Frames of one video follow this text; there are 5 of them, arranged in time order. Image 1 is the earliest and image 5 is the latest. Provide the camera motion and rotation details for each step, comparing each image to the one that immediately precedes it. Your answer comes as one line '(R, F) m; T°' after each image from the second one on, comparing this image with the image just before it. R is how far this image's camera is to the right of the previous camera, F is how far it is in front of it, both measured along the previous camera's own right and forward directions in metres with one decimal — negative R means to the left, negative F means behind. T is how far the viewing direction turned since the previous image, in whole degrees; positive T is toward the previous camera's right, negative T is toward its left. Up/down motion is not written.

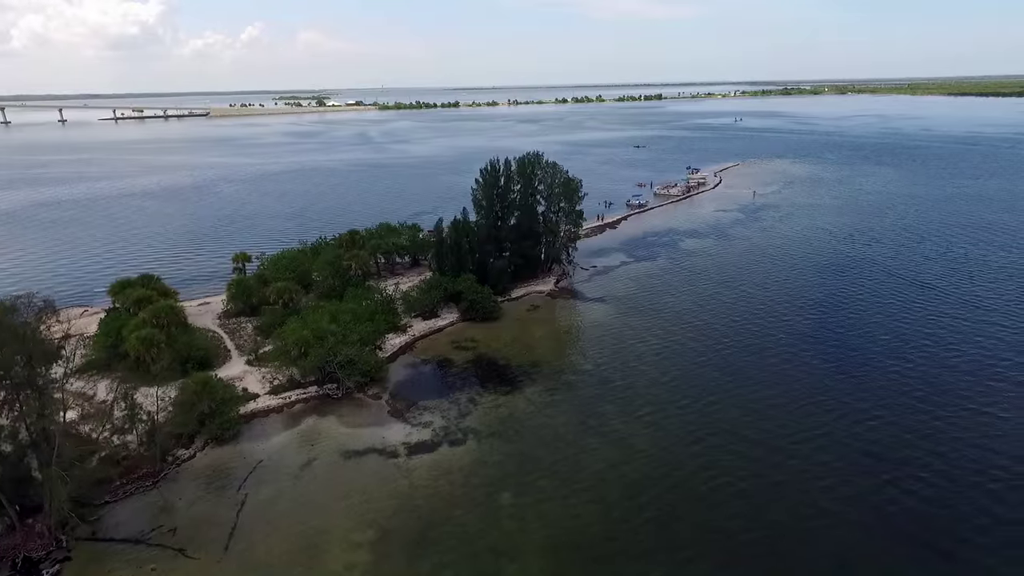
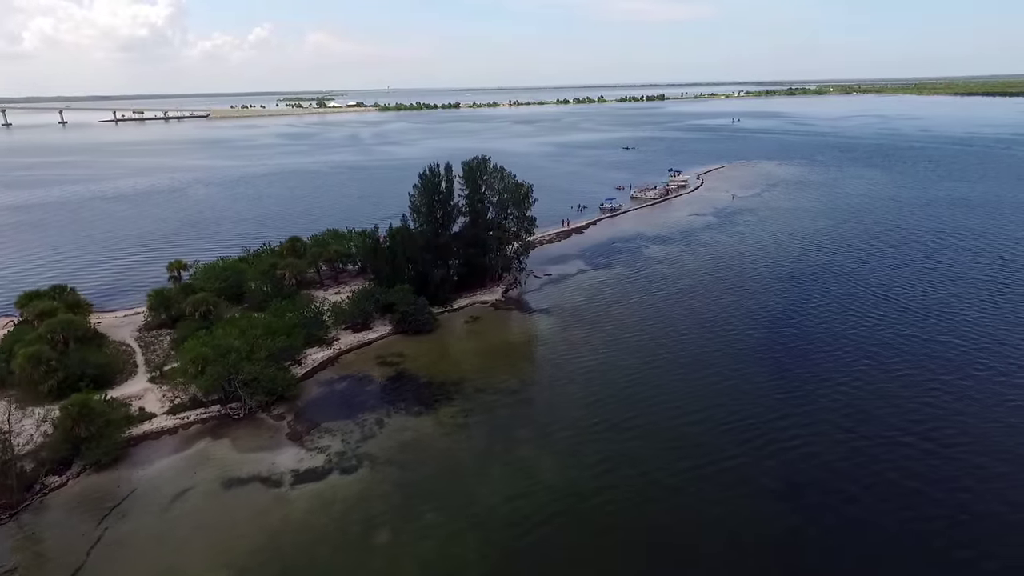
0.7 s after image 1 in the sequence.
(+4.5, +1.8) m; -1°
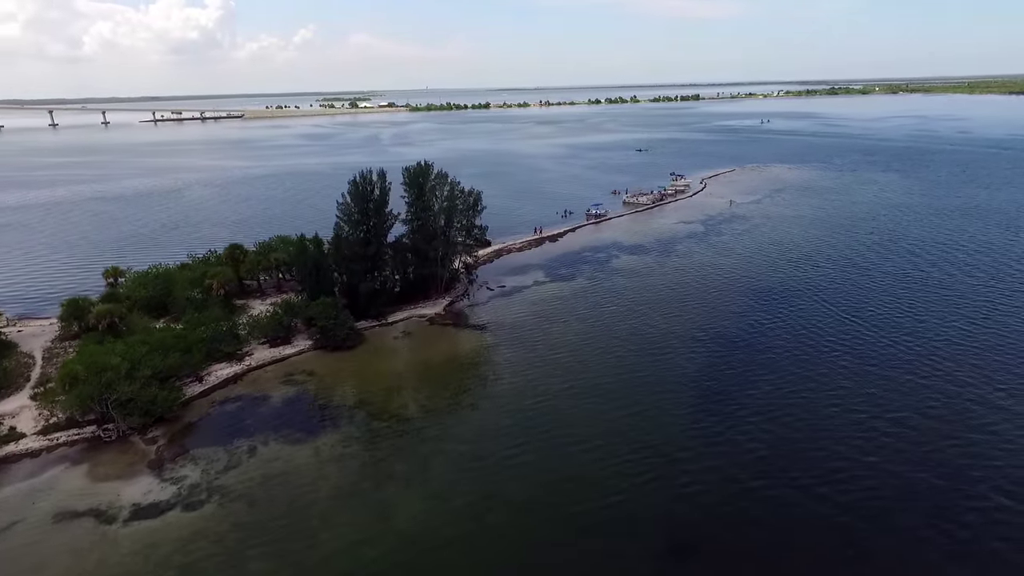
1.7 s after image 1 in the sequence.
(+6.6, +2.6) m; -3°
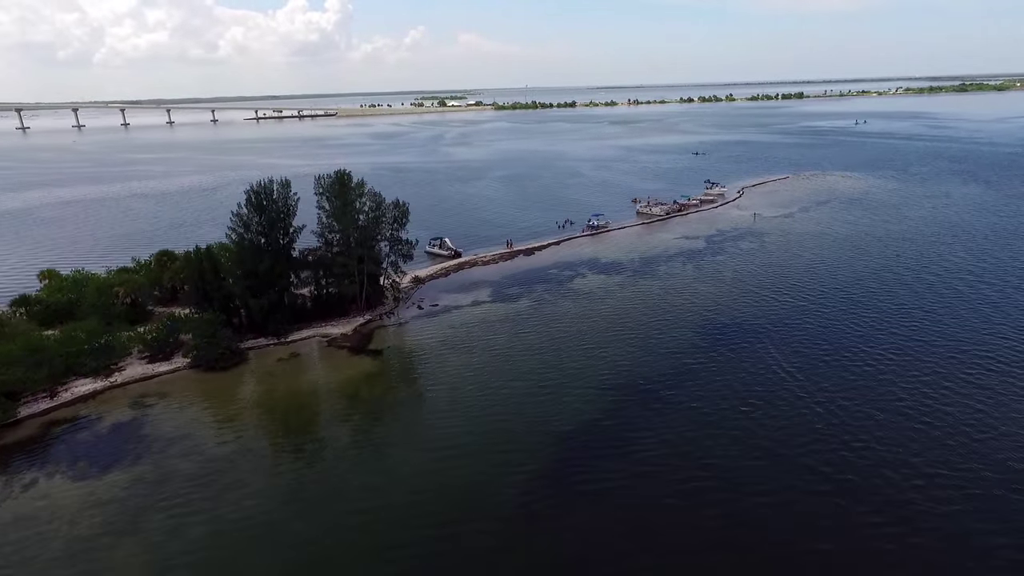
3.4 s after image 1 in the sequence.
(+11.5, +5.1) m; -9°
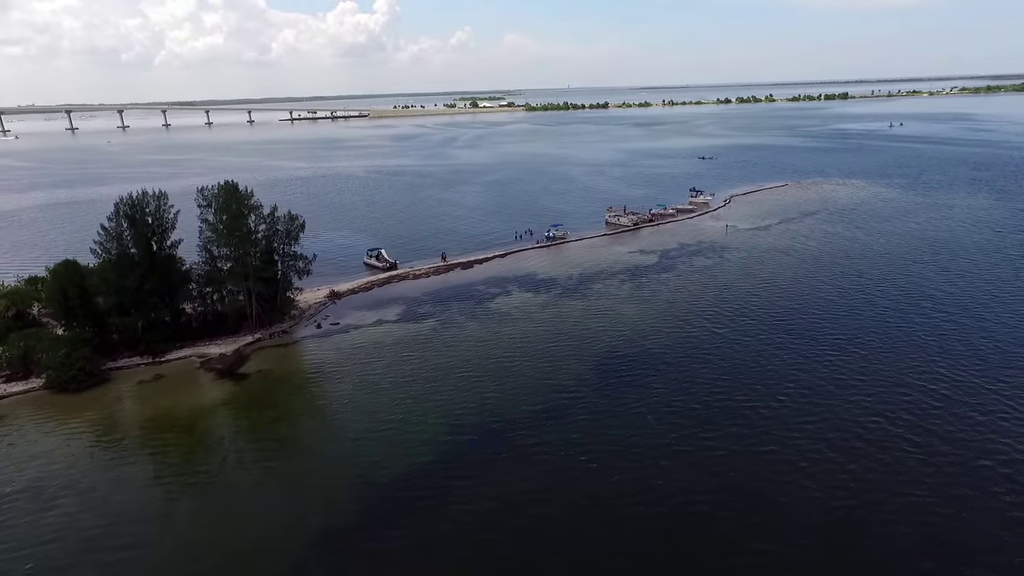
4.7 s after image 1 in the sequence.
(+9.3, +3.3) m; -4°
